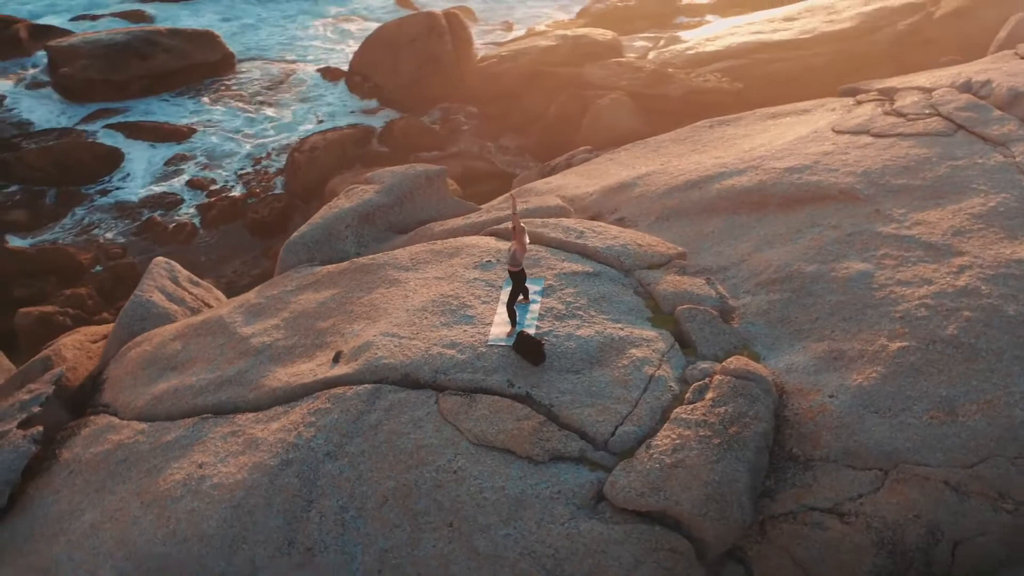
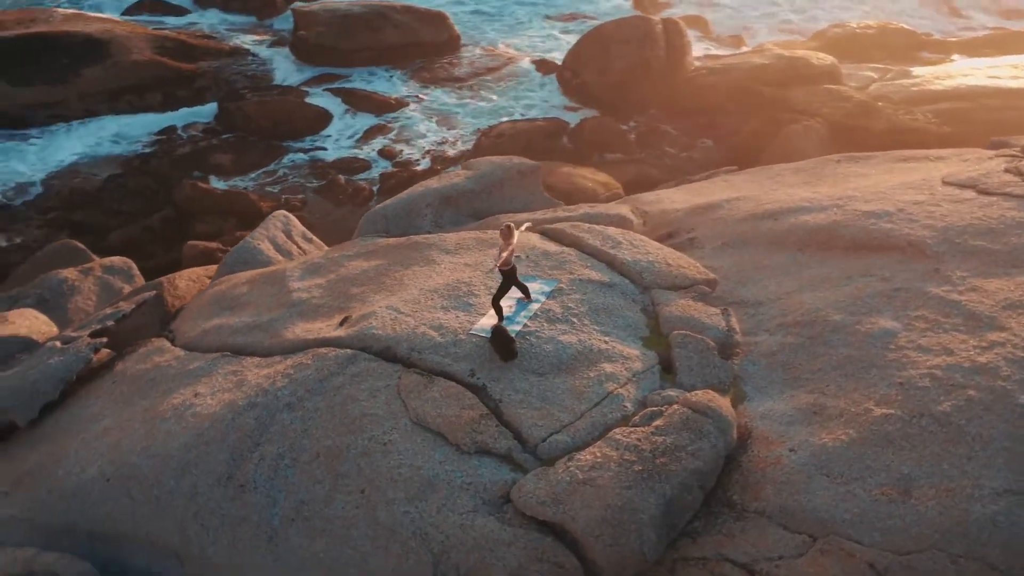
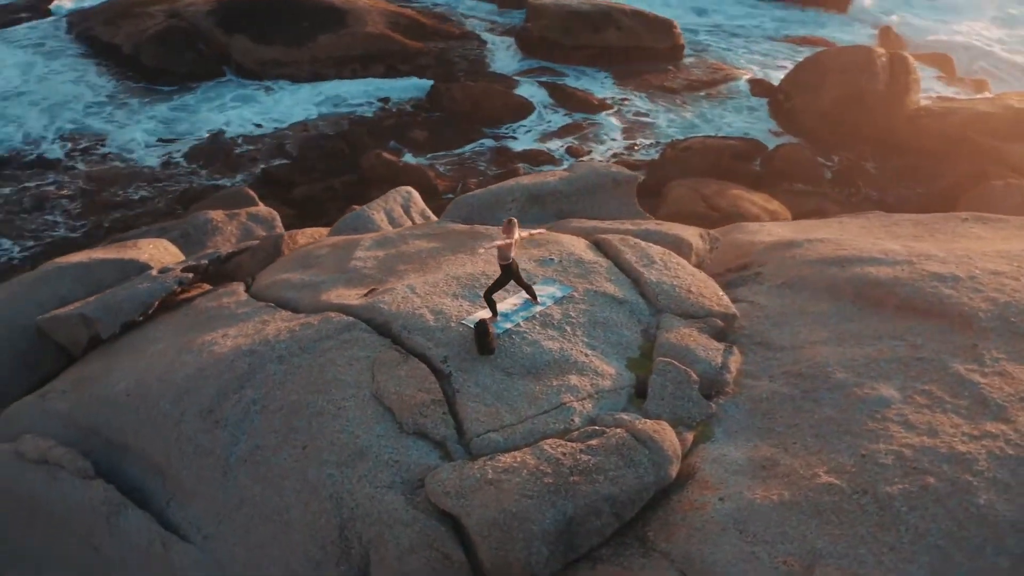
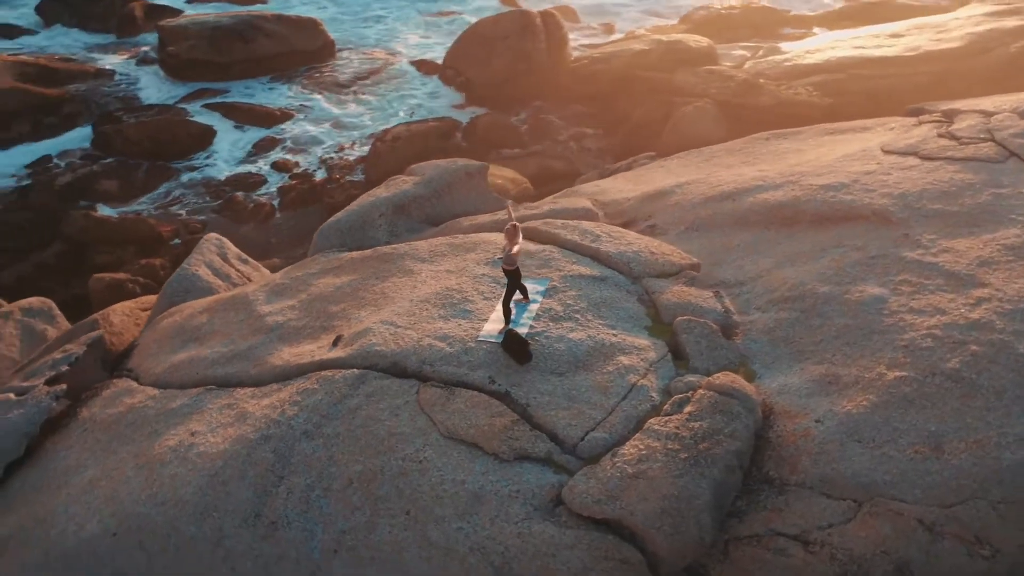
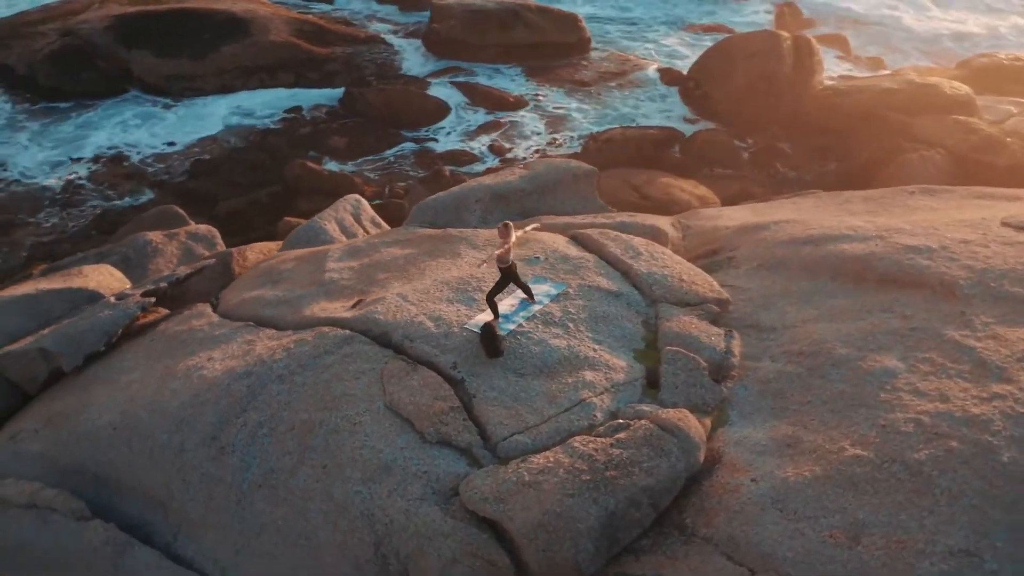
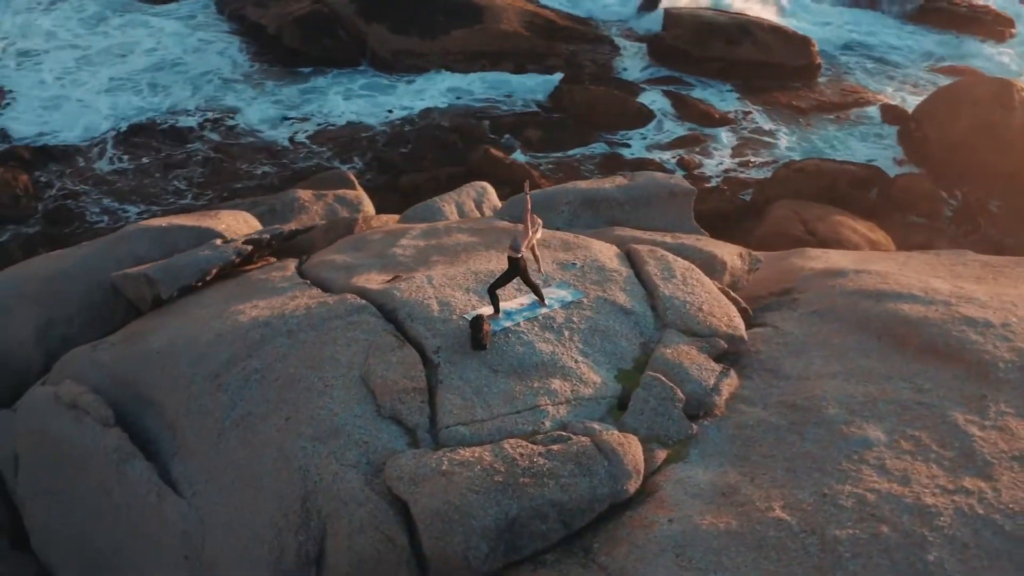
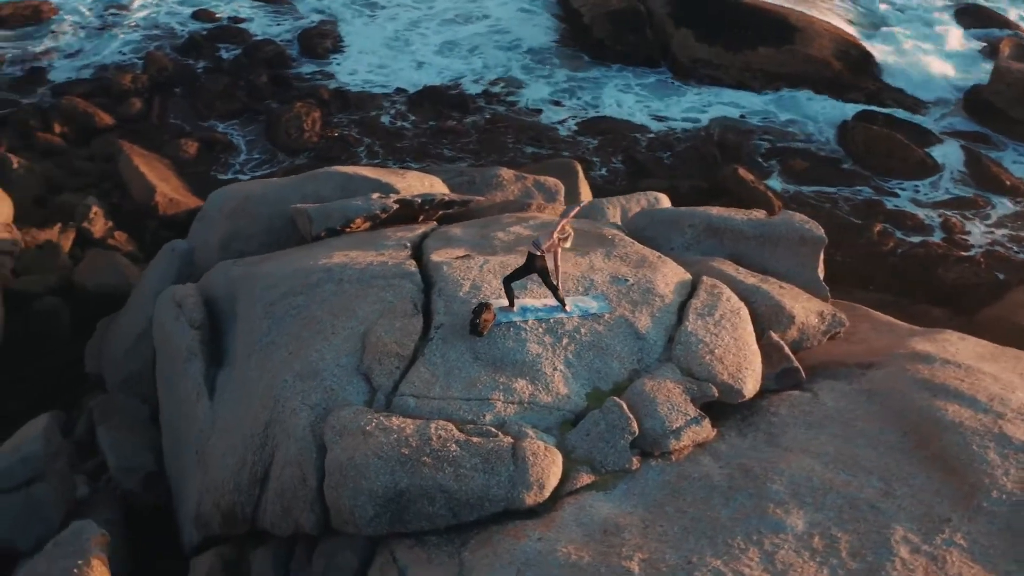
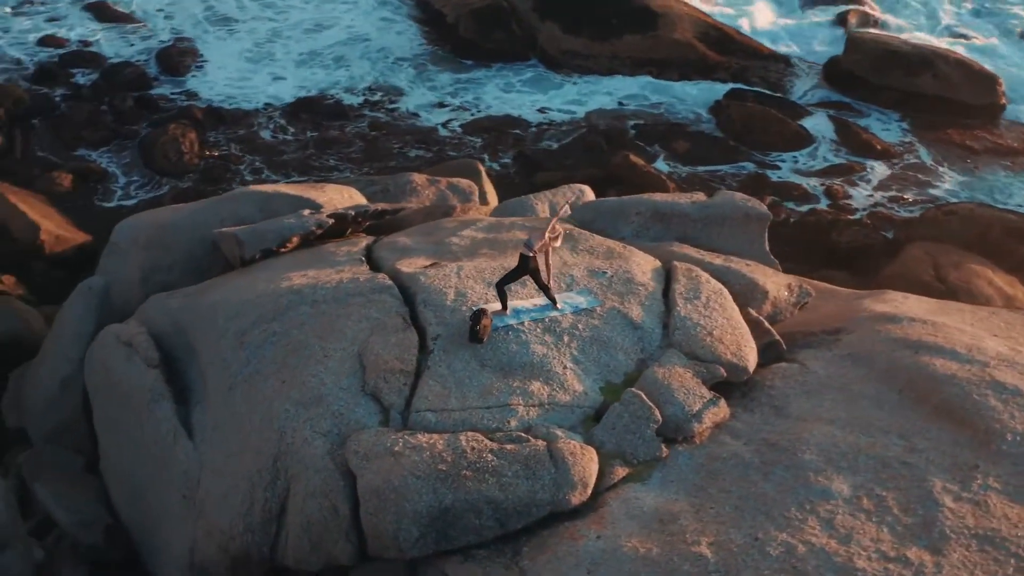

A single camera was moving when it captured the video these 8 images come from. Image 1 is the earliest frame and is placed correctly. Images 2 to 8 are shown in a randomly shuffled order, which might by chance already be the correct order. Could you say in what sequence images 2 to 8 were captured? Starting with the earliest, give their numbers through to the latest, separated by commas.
4, 2, 5, 3, 6, 8, 7
